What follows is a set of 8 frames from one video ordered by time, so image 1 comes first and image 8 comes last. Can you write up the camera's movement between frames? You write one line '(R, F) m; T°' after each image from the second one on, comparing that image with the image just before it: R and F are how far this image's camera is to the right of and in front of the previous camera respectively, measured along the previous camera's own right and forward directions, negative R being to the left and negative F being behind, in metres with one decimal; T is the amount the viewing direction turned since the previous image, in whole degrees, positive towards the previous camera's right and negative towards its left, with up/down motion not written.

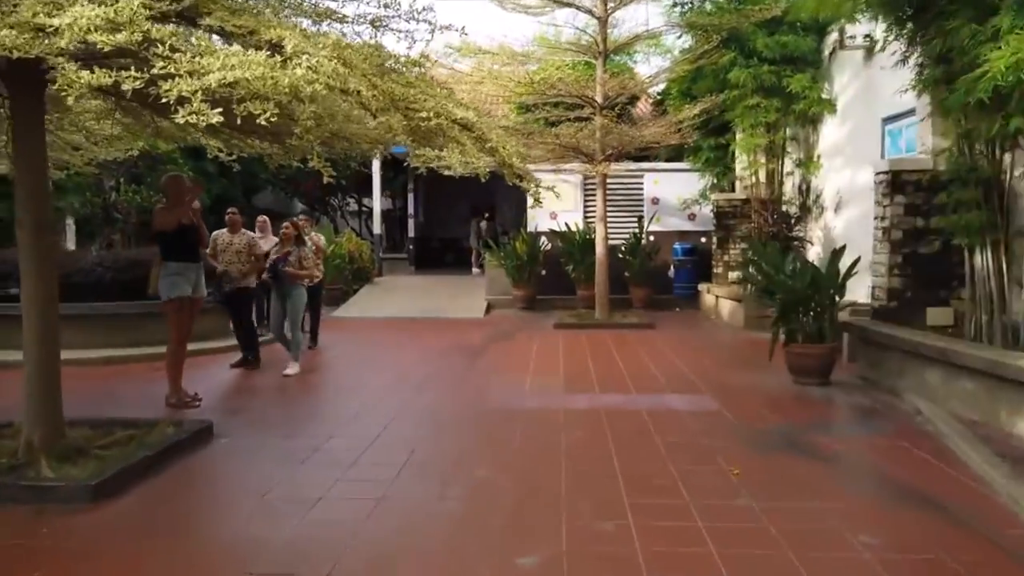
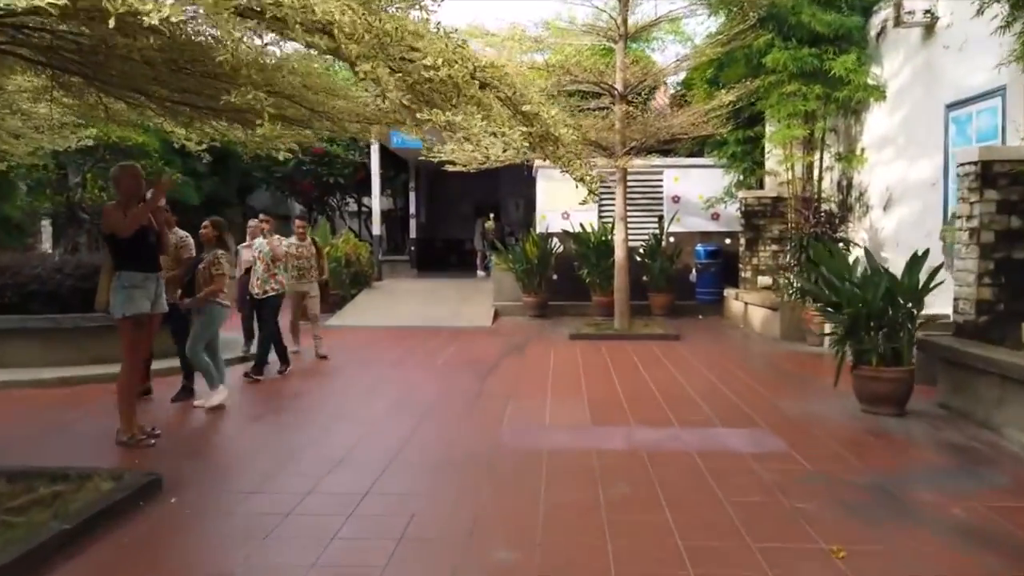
(-0.1, +1.1) m; 0°
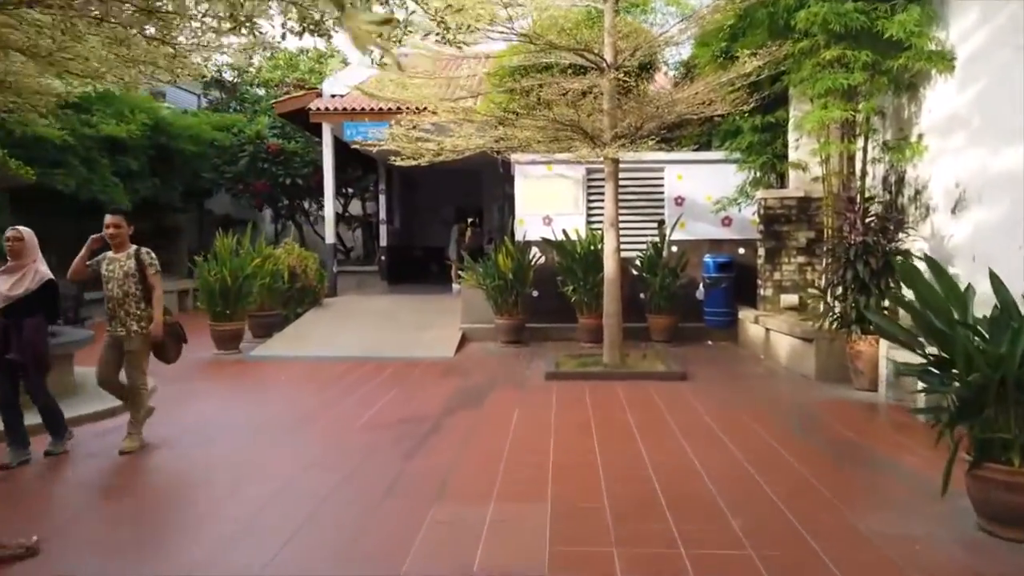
(+0.4, +2.2) m; 0°
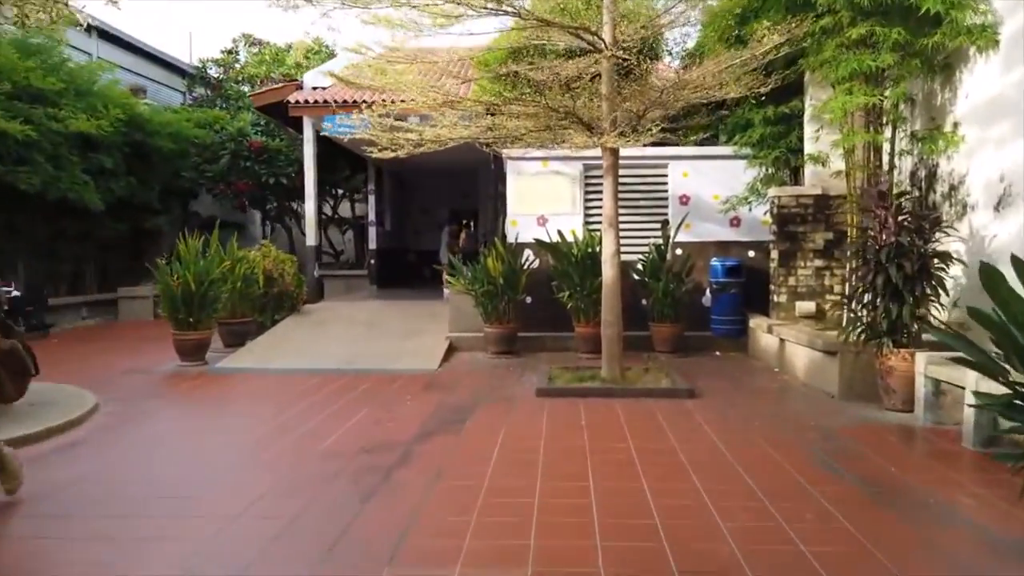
(+0.1, +0.8) m; 0°
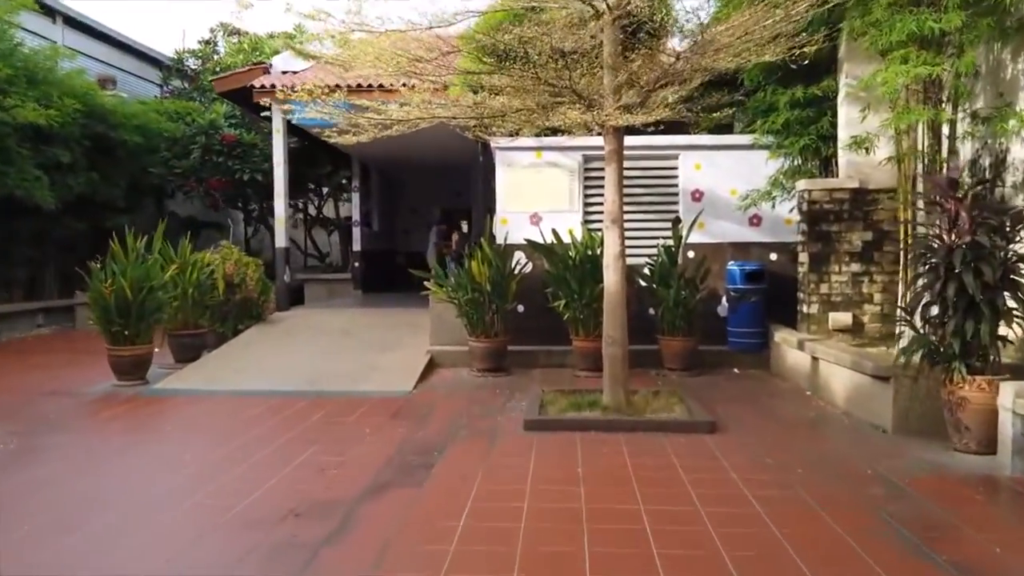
(+0.1, +1.2) m; 0°
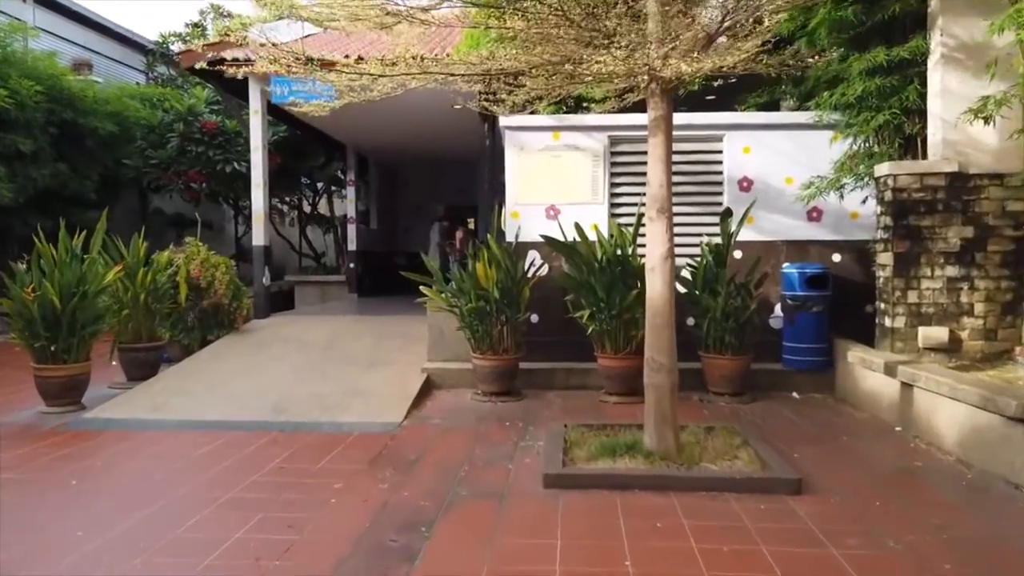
(-0.1, +1.5) m; -1°
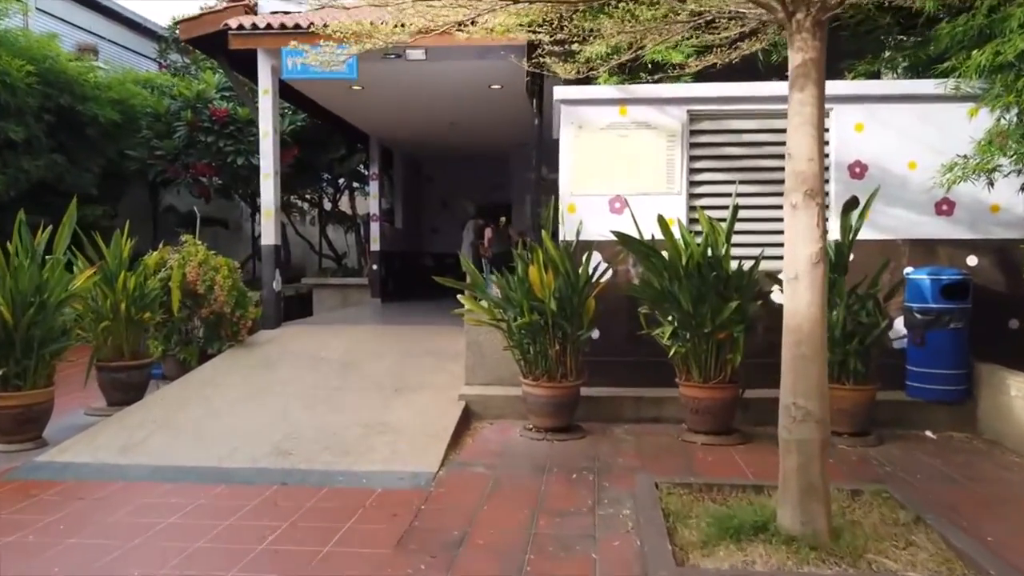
(-0.3, +1.4) m; -2°
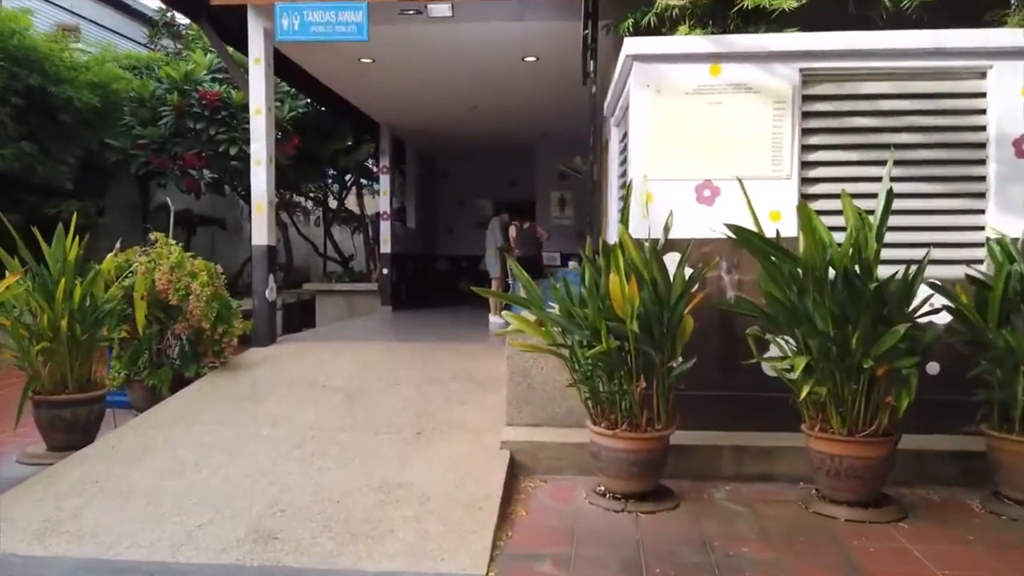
(-0.3, +1.5) m; 0°
